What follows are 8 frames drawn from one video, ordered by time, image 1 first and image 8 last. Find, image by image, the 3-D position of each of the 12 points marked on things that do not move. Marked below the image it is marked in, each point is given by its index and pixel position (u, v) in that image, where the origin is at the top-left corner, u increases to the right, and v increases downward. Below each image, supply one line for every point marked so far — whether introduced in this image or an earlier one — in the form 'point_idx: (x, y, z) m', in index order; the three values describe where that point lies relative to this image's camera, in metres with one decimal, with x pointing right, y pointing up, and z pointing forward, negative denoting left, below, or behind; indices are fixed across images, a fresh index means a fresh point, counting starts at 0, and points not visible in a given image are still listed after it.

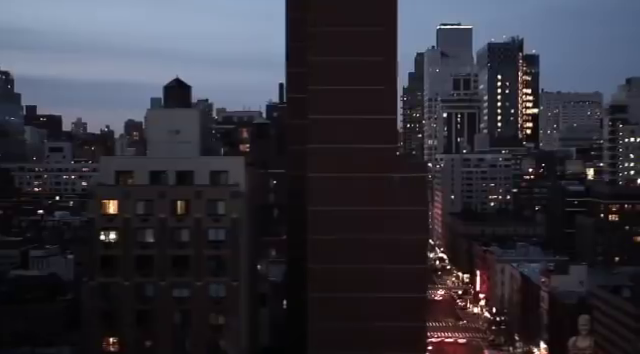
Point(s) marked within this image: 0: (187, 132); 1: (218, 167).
0: (-3.2, +1.1, +16.4) m
1: (-2.3, +0.2, +15.6) m
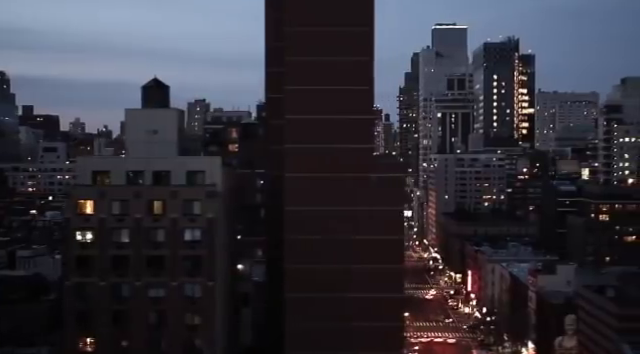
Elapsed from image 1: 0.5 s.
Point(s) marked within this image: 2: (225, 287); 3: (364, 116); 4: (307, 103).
0: (-3.7, +1.1, +16.4) m
1: (-2.9, +0.2, +15.6) m
2: (-2.3, -2.5, +16.1) m
3: (+0.9, +1.4, +15.8) m
4: (-0.4, +1.7, +16.0) m
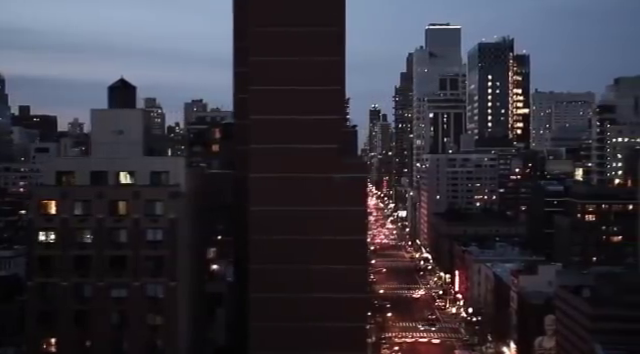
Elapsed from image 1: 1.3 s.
0: (-4.5, +1.1, +16.4) m
1: (-3.7, +0.2, +15.6) m
2: (-3.1, -2.6, +16.1) m
3: (+0.1, +1.4, +15.8) m
4: (-1.2, +1.7, +16.0) m
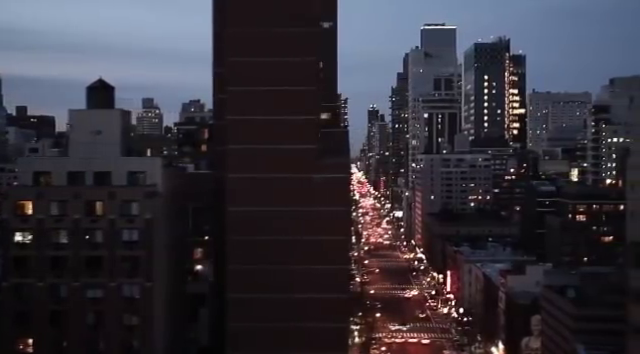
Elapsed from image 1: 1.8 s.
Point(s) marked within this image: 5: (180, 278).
0: (-5.0, +1.1, +16.4) m
1: (-4.2, +0.2, +15.6) m
2: (-3.6, -2.6, +16.1) m
3: (-0.4, +1.4, +15.8) m
4: (-1.7, +1.7, +16.0) m
5: (-3.8, -2.7, +18.3) m
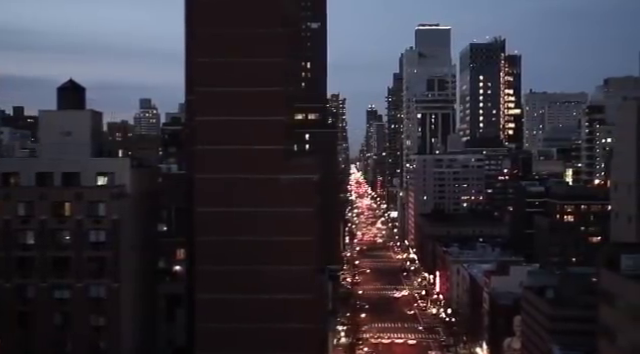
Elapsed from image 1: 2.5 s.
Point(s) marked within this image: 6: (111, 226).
0: (-5.8, +1.0, +16.4) m
1: (-4.9, +0.2, +15.6) m
2: (-4.3, -2.6, +16.1) m
3: (-1.1, +1.4, +15.8) m
4: (-2.4, +1.7, +16.0) m
5: (-4.5, -2.7, +18.3) m
6: (-4.6, -1.1, +15.1) m
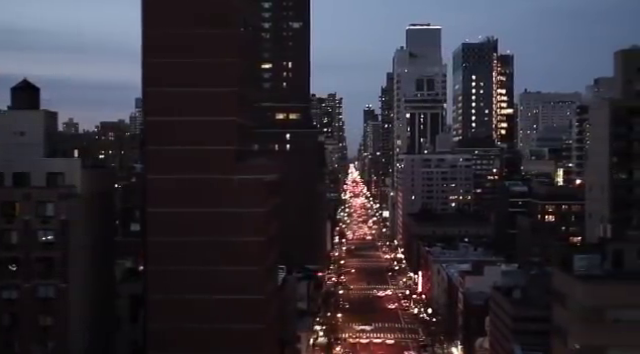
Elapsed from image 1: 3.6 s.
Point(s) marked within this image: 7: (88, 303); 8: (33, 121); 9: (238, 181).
0: (-6.9, +1.0, +16.4) m
1: (-6.0, +0.2, +15.6) m
2: (-5.5, -2.6, +16.1) m
3: (-2.2, +1.4, +15.8) m
4: (-3.6, +1.7, +16.0) m
5: (-5.6, -2.7, +18.4) m
6: (-5.7, -1.1, +15.1) m
7: (-5.5, -3.0, +16.4) m
8: (-6.9, +1.4, +16.5) m
9: (-1.9, -0.1, +15.9) m
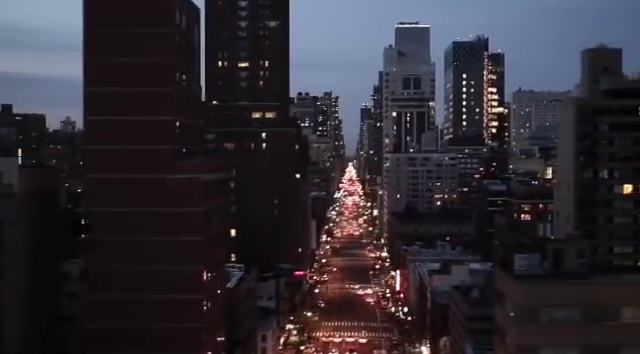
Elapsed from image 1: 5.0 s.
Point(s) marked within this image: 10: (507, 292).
0: (-8.3, +1.1, +16.4) m
1: (-7.4, +0.2, +15.6) m
2: (-6.9, -2.6, +16.1) m
3: (-3.6, +1.4, +15.8) m
4: (-5.0, +1.7, +16.0) m
5: (-7.0, -2.7, +18.4) m
6: (-7.1, -1.1, +15.1) m
7: (-6.9, -3.0, +16.4) m
8: (-8.3, +1.4, +16.5) m
9: (-3.3, -0.1, +15.9) m
10: (+4.0, -2.5, +14.8) m
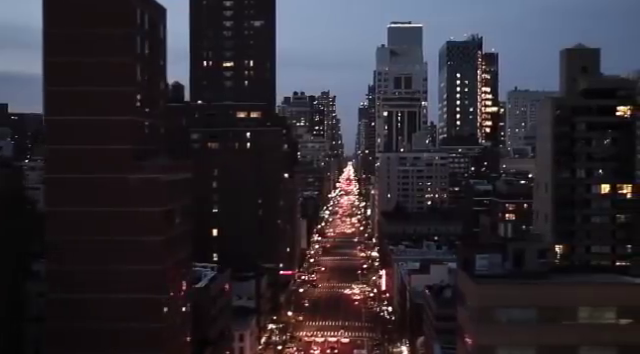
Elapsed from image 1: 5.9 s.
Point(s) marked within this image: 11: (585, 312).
0: (-9.2, +1.1, +16.4) m
1: (-8.4, +0.2, +15.6) m
2: (-7.8, -2.6, +16.1) m
3: (-4.6, +1.4, +15.8) m
4: (-5.9, +1.7, +16.1) m
5: (-7.9, -2.7, +18.4) m
6: (-8.0, -1.1, +15.1) m
7: (-7.8, -3.0, +16.4) m
8: (-9.2, +1.4, +16.5) m
9: (-4.2, -0.1, +15.9) m
10: (+3.0, -2.5, +14.8) m
11: (+4.9, -2.5, +12.9) m
